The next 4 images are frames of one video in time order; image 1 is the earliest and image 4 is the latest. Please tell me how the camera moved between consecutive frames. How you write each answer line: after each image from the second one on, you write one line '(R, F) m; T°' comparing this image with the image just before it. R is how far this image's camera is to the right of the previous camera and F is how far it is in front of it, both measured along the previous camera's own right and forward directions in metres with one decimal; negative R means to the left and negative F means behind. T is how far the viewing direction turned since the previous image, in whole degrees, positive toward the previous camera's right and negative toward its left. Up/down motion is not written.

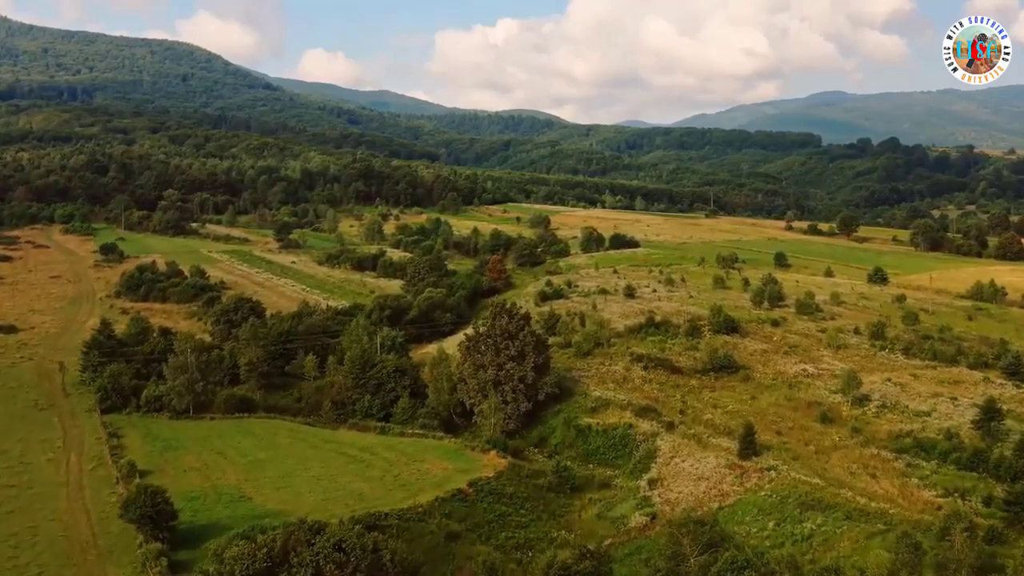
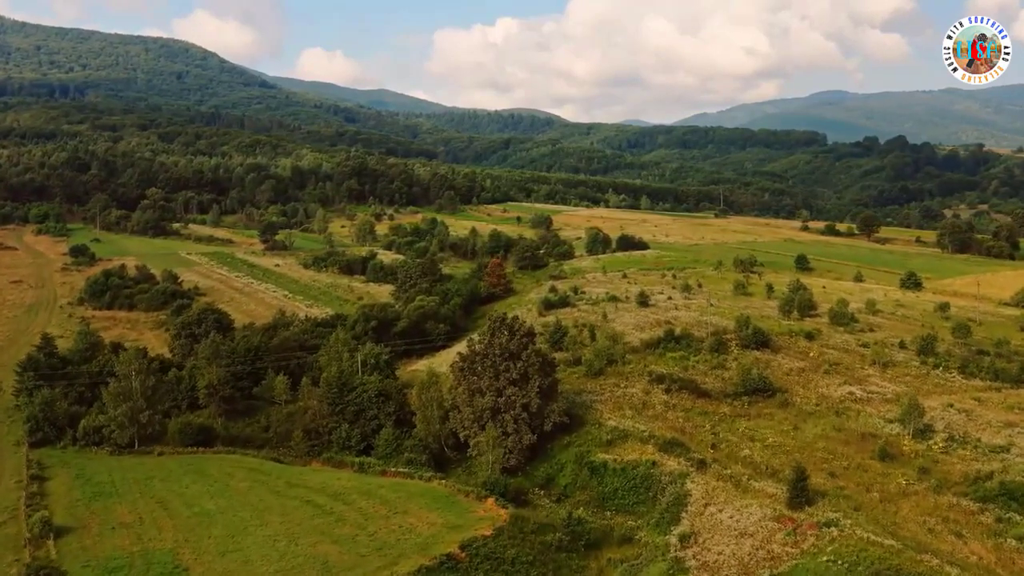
(-0.1, +6.9) m; 0°
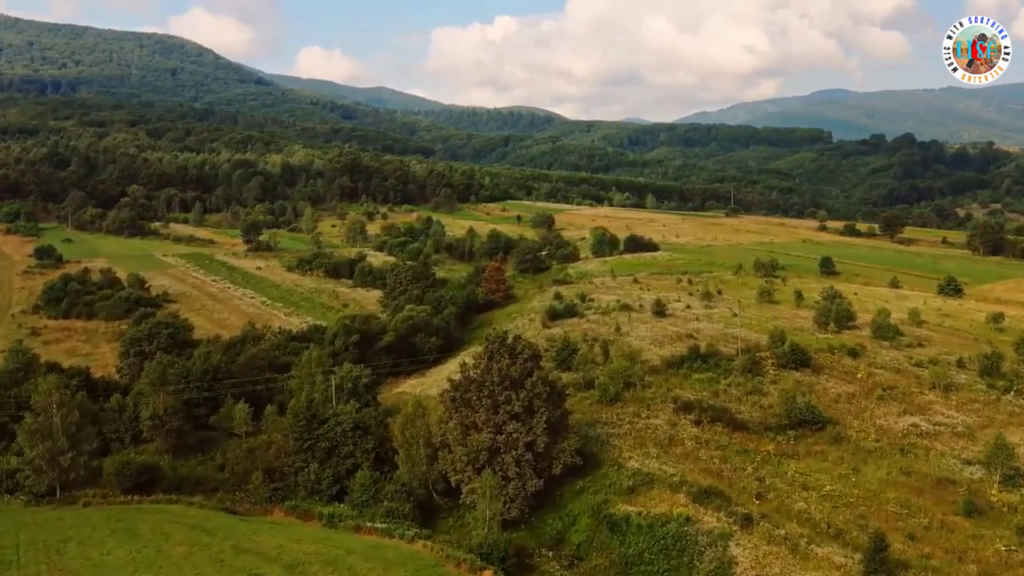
(-0.1, +6.9) m; 0°
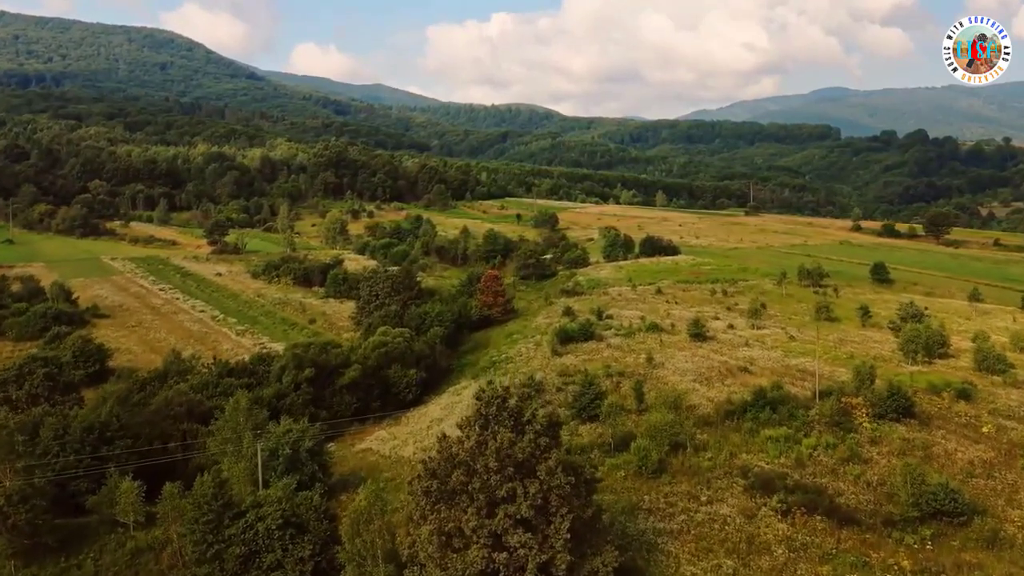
(-0.2, +11.6) m; 0°
